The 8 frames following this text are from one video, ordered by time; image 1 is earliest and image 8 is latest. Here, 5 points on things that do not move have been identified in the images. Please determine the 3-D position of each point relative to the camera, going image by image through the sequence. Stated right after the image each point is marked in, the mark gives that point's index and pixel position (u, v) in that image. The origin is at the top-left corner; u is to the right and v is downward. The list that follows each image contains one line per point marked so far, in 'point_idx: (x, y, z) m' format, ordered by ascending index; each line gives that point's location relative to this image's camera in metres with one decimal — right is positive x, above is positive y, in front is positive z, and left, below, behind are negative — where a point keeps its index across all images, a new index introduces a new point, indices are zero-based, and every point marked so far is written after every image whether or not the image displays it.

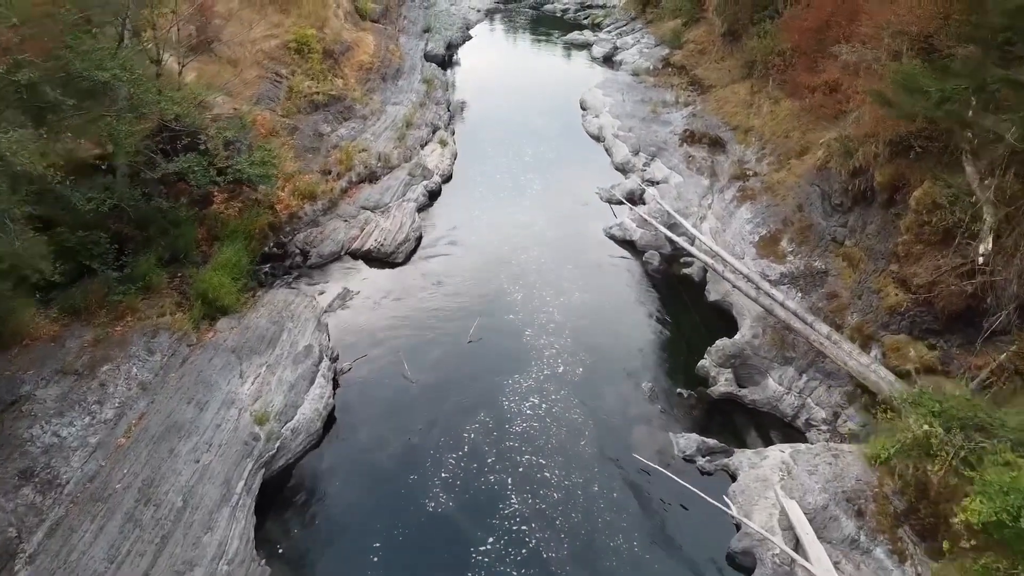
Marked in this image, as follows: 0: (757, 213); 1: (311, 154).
0: (+6.3, +1.9, +16.2) m
1: (-6.1, +4.0, +19.0) m
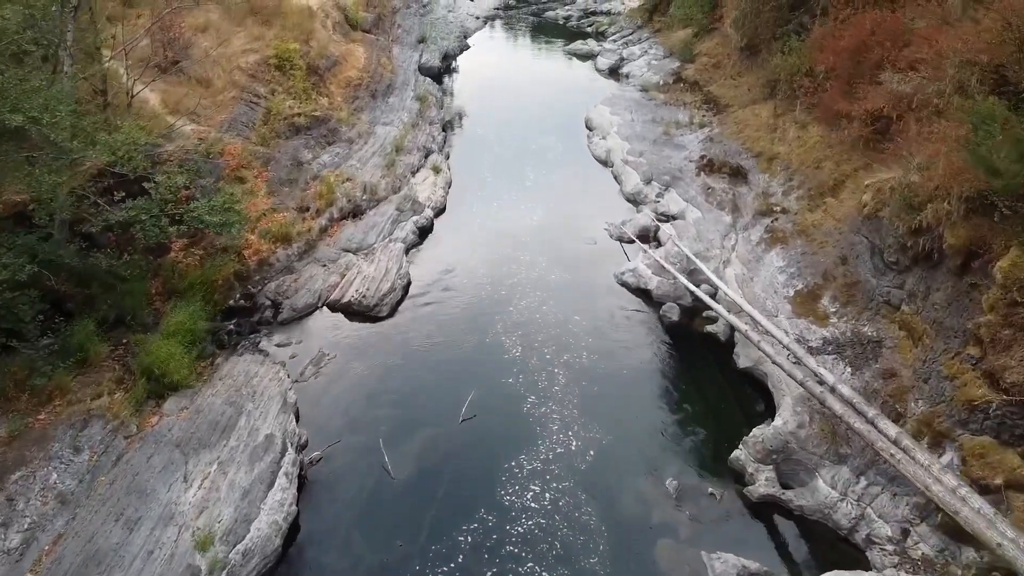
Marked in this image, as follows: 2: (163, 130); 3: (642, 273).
0: (+6.3, +0.6, +14.3) m
1: (-6.1, +2.7, +17.1) m
2: (-8.5, +3.9, +15.5) m
3: (+3.2, +0.4, +15.5) m
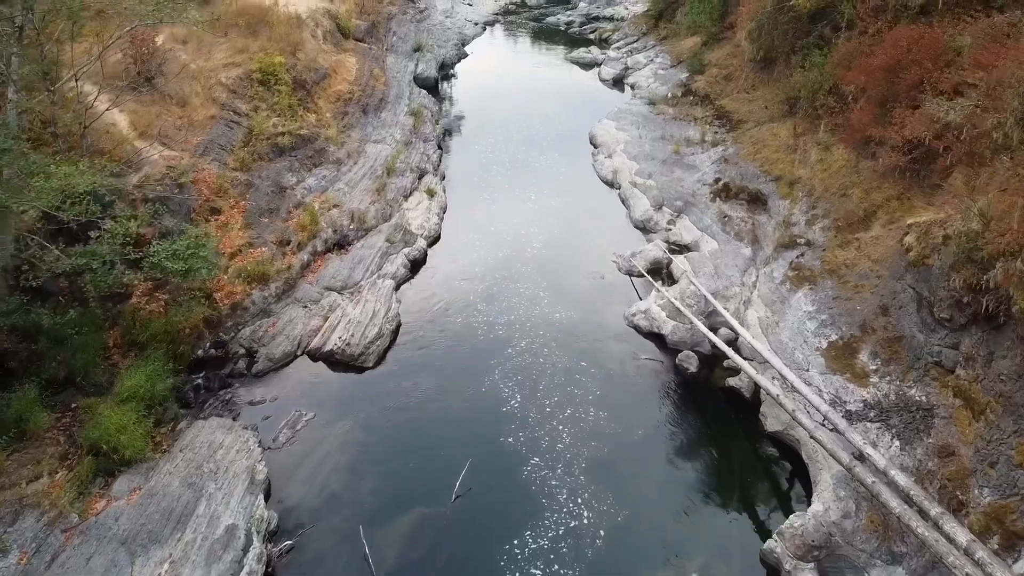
0: (+6.3, -0.4, +12.9) m
1: (-6.1, +1.7, +15.7) m
2: (-8.5, +2.9, +14.1) m
3: (+3.2, -0.6, +14.1) m
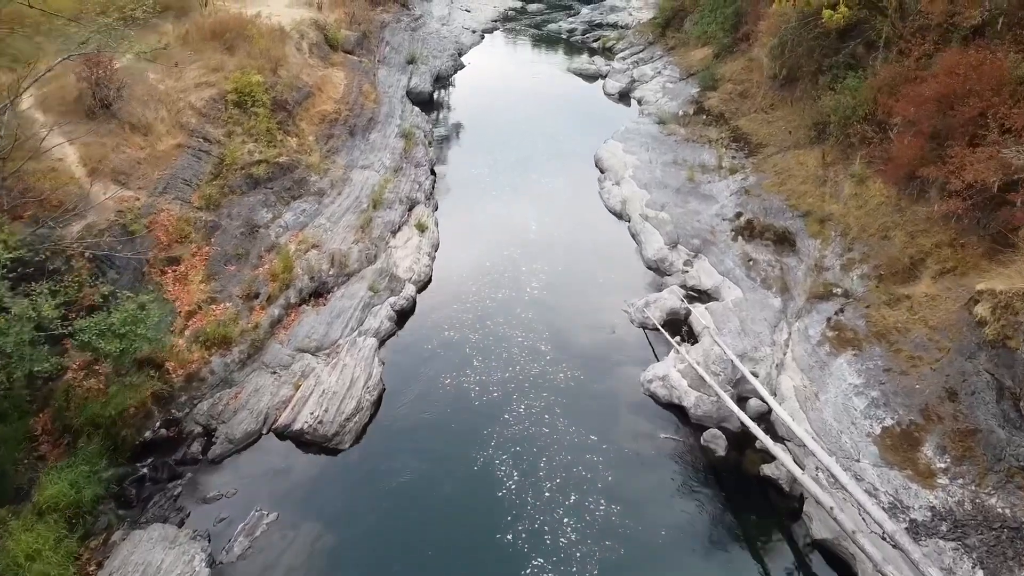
0: (+6.3, -1.6, +11.1) m
1: (-6.1, +0.5, +13.9) m
2: (-8.6, +1.6, +12.3) m
3: (+3.2, -1.8, +12.3) m
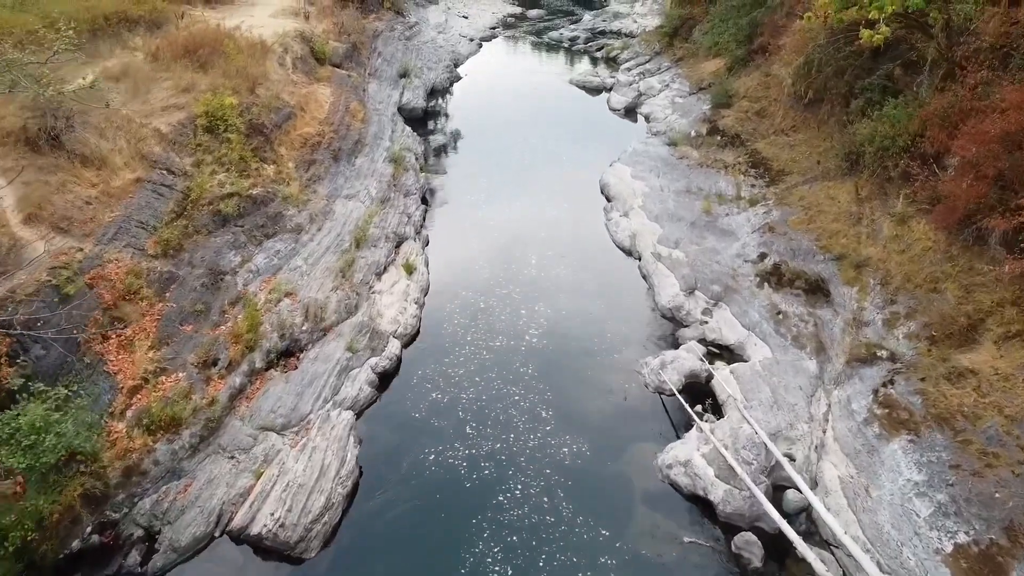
0: (+6.2, -2.8, +9.3) m
1: (-6.2, -0.7, +12.2) m
2: (-8.6, +0.5, +10.6) m
3: (+3.1, -3.0, +10.6) m
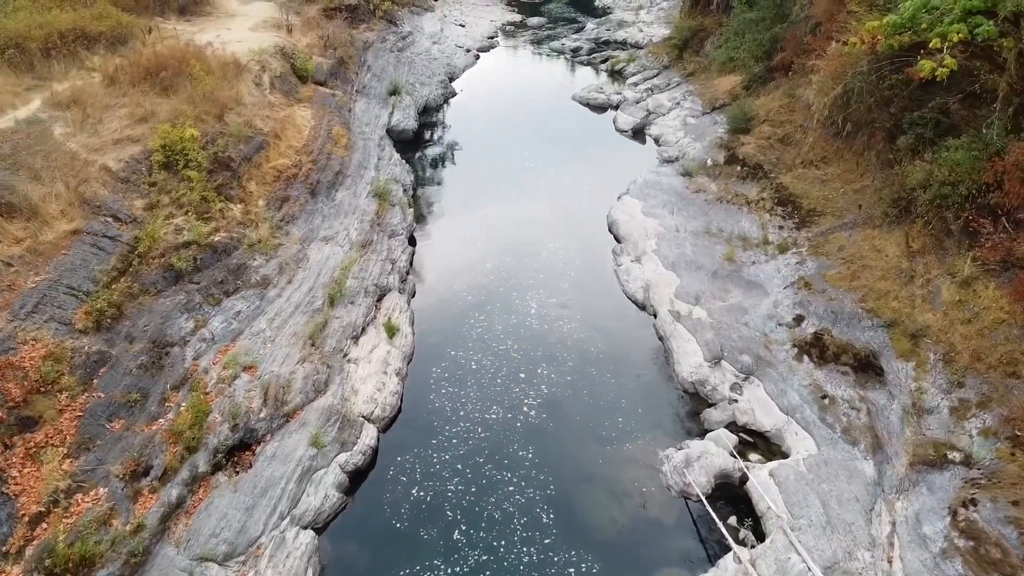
0: (+6.1, -4.1, +7.3) m
1: (-6.2, -2.1, +10.1) m
2: (-8.7, -0.9, +8.5) m
3: (+3.1, -4.4, +8.5) m
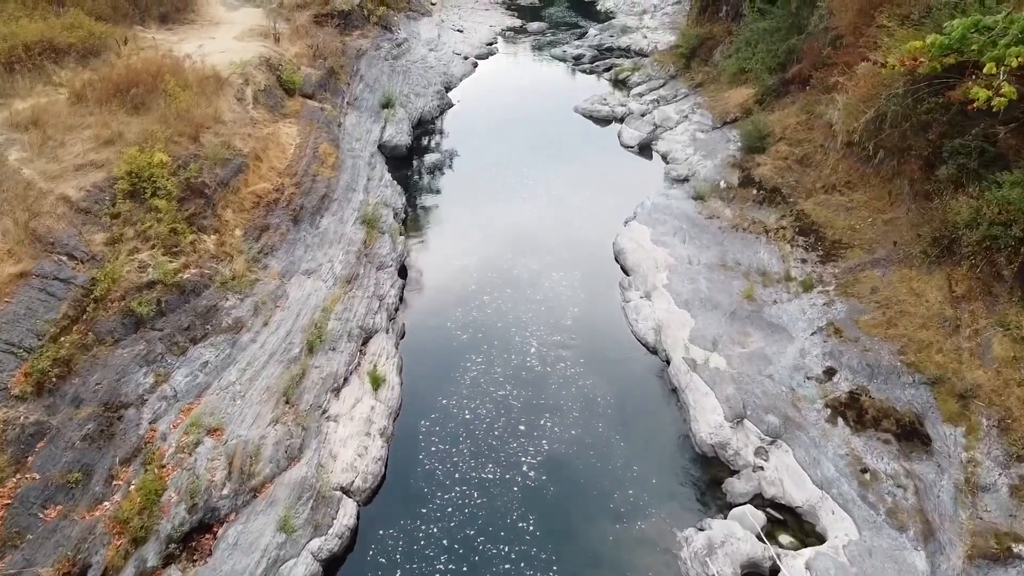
0: (+6.1, -5.1, +5.9) m
1: (-6.3, -3.0, +8.8) m
2: (-8.7, -1.8, +7.2) m
3: (+3.0, -5.3, +7.2) m
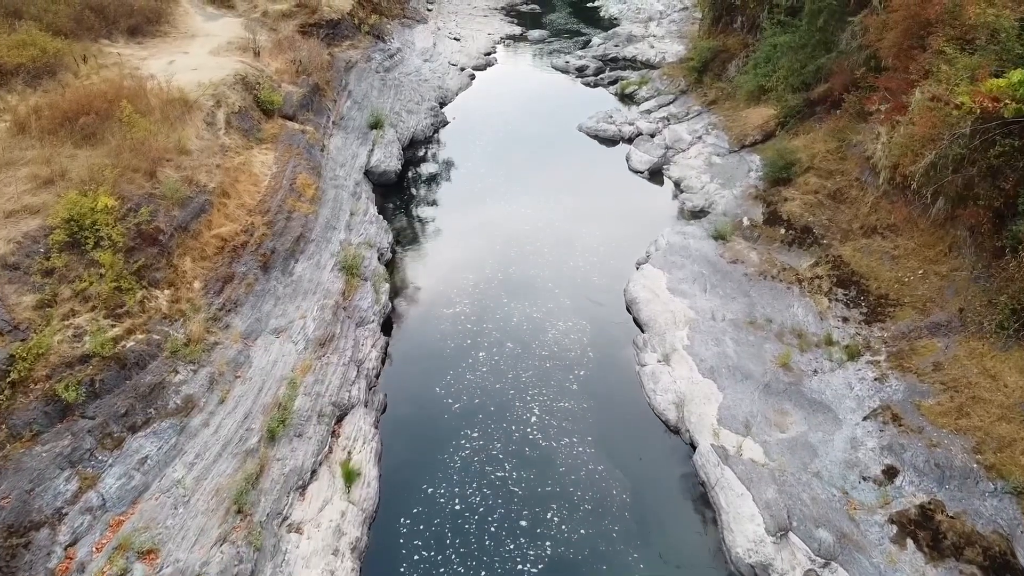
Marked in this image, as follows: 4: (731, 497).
0: (+6.1, -6.3, +4.0) m
1: (-6.3, -4.2, +6.9) m
2: (-8.8, -3.1, +5.3) m
3: (+3.0, -6.6, +5.3) m
4: (+3.5, -3.3, +10.3) m
